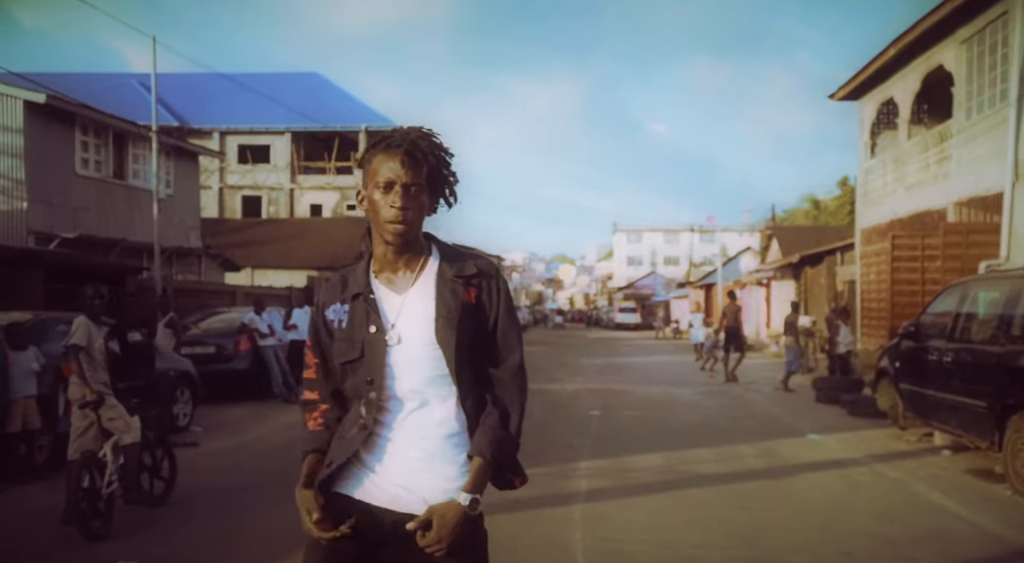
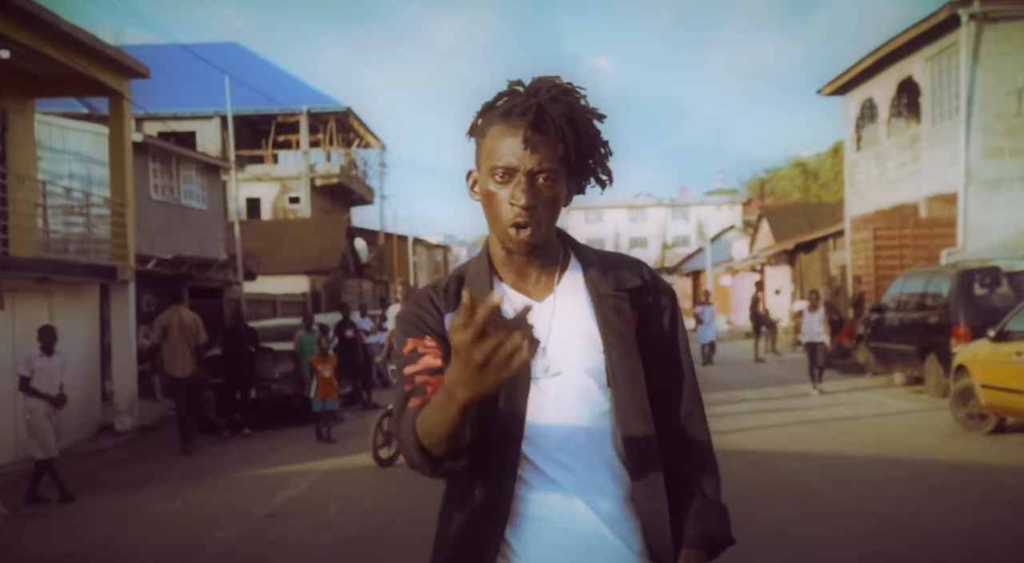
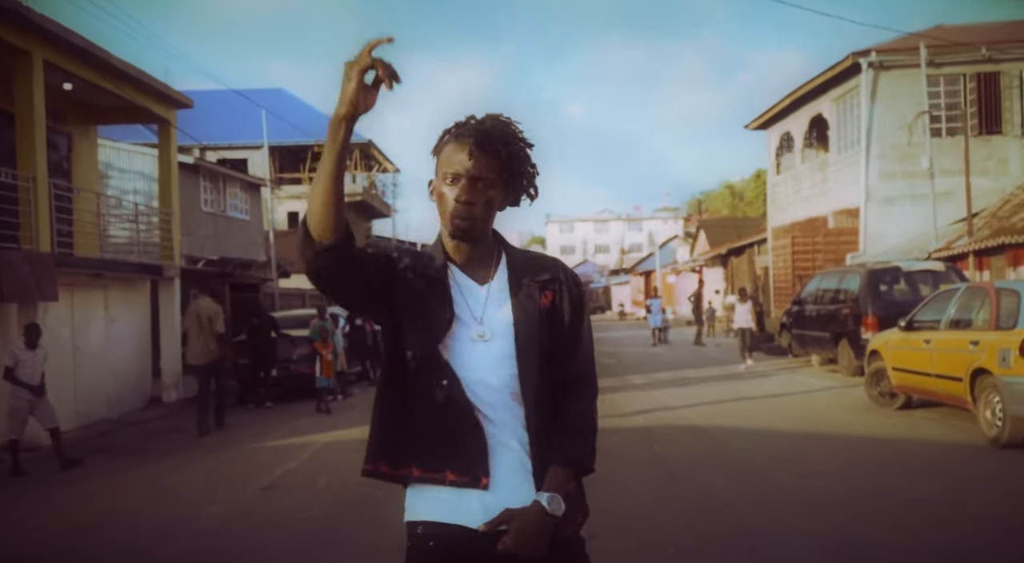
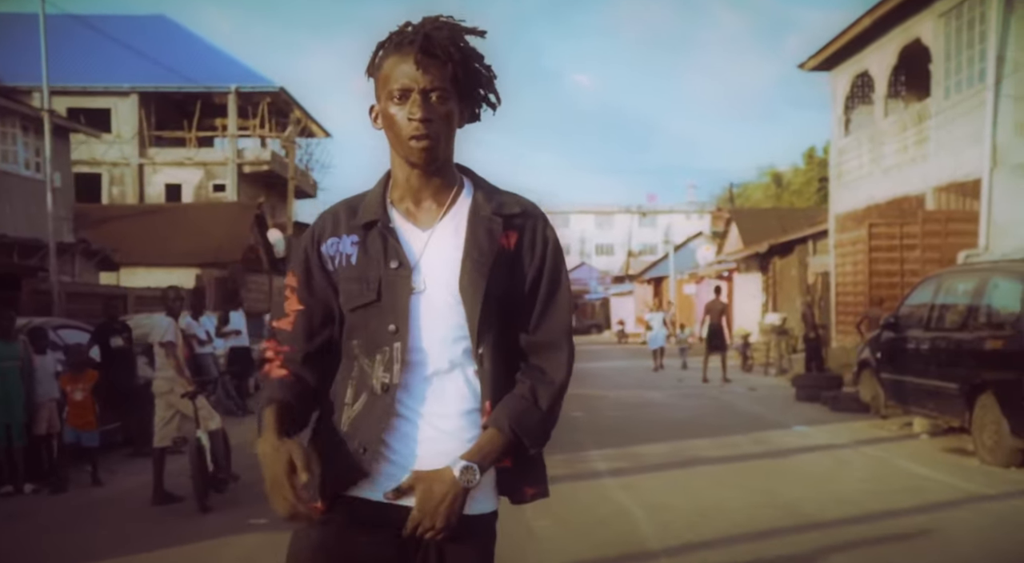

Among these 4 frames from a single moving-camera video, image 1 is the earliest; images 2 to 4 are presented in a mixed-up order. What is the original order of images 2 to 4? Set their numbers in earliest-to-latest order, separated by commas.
4, 3, 2
